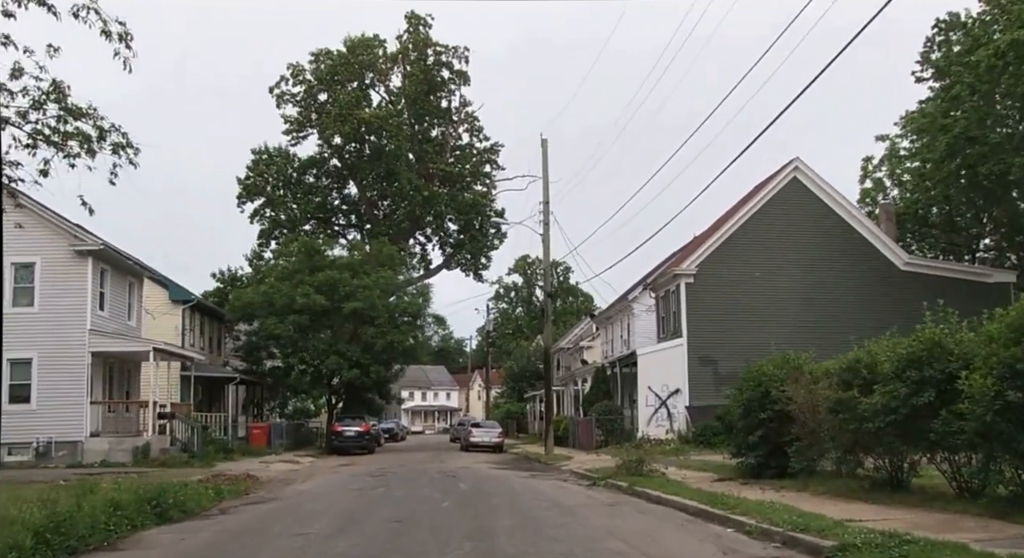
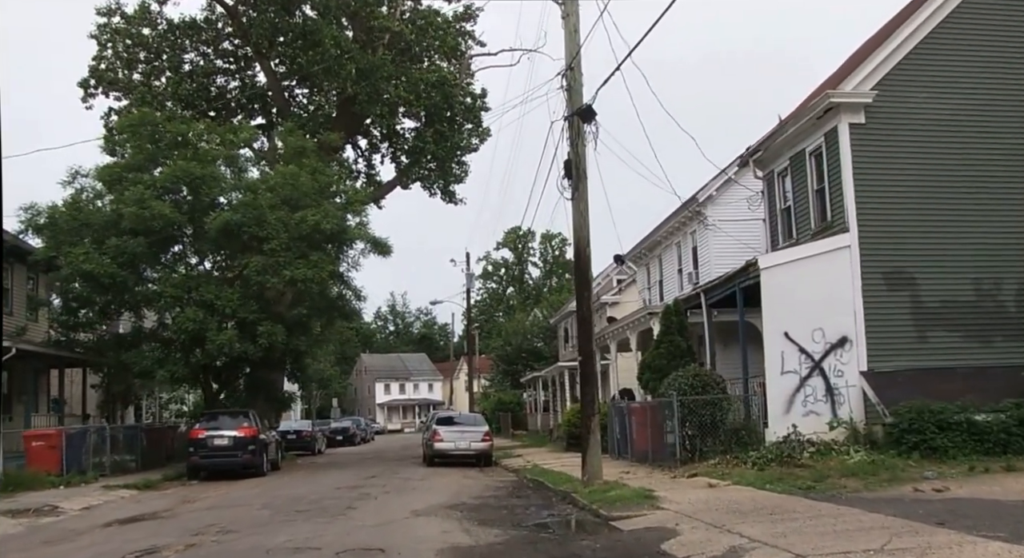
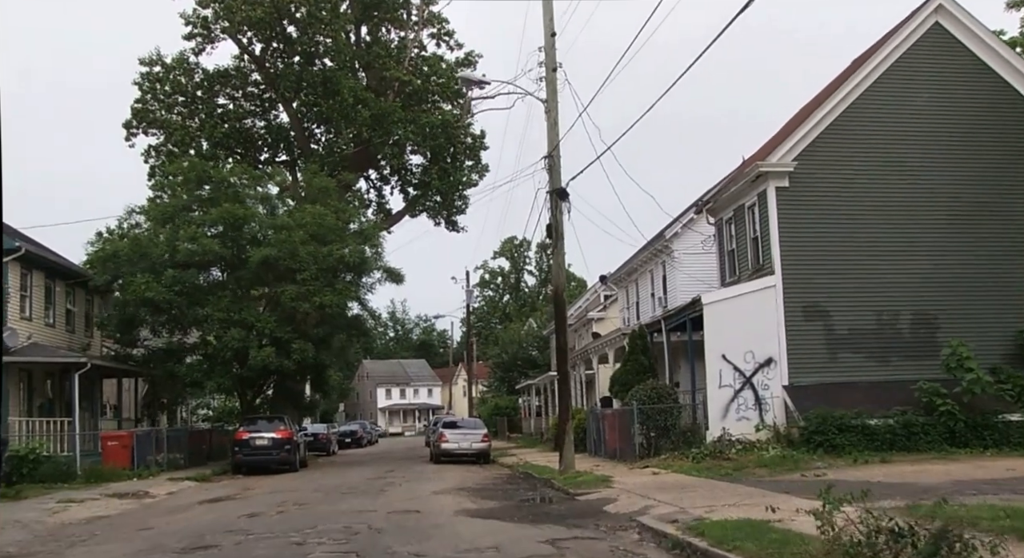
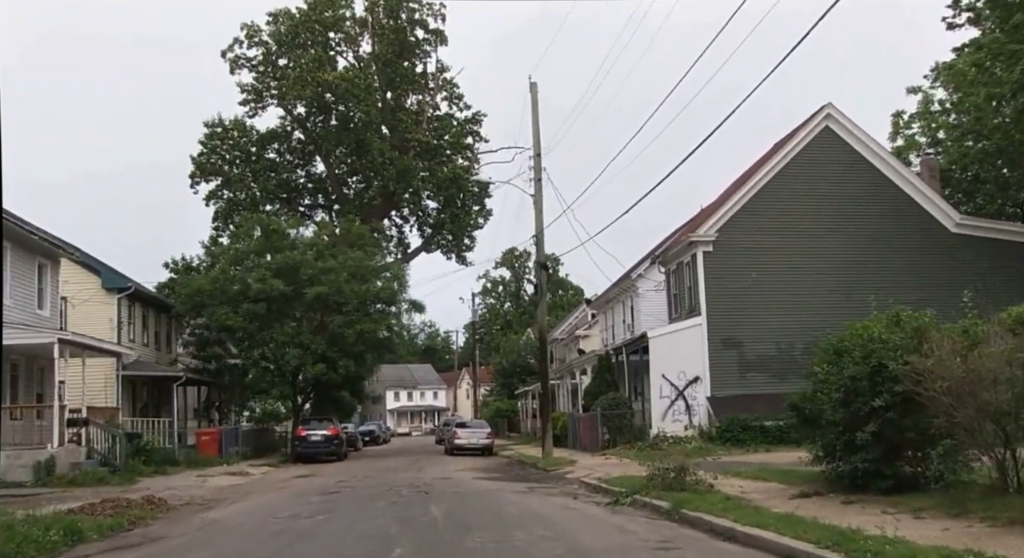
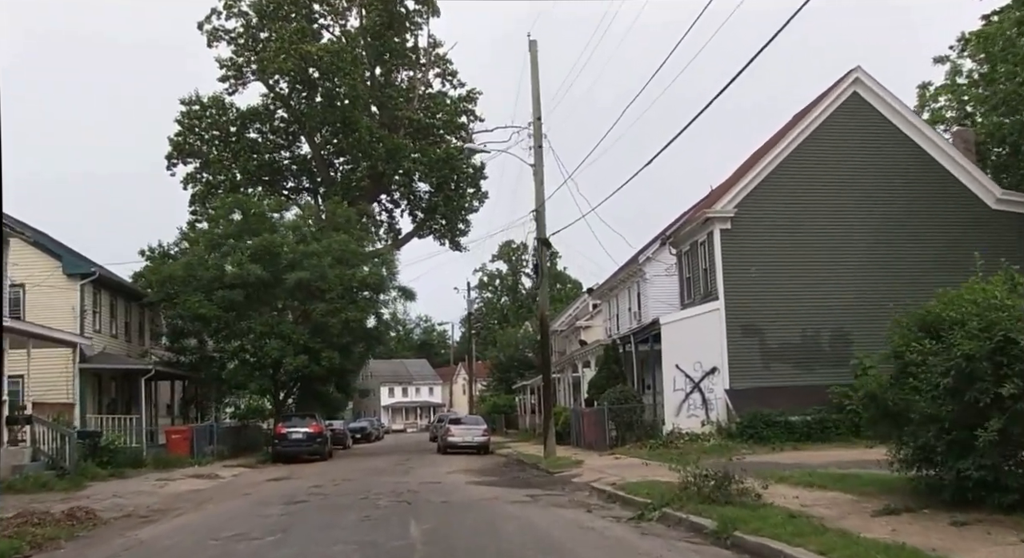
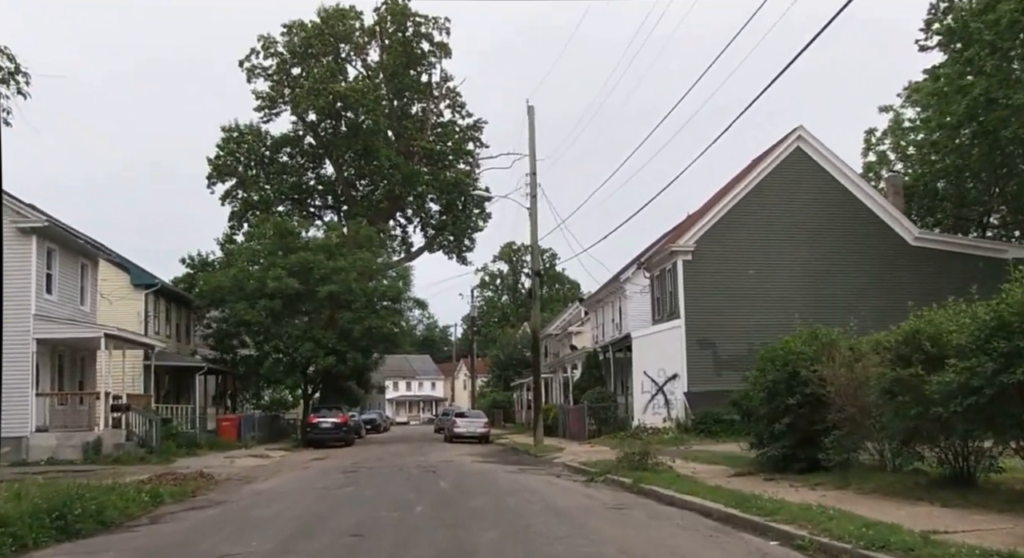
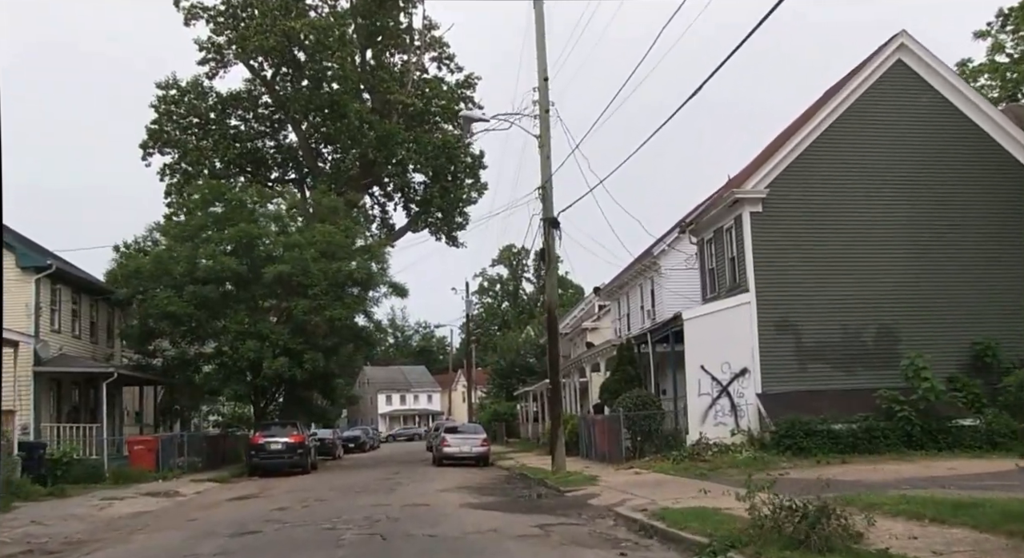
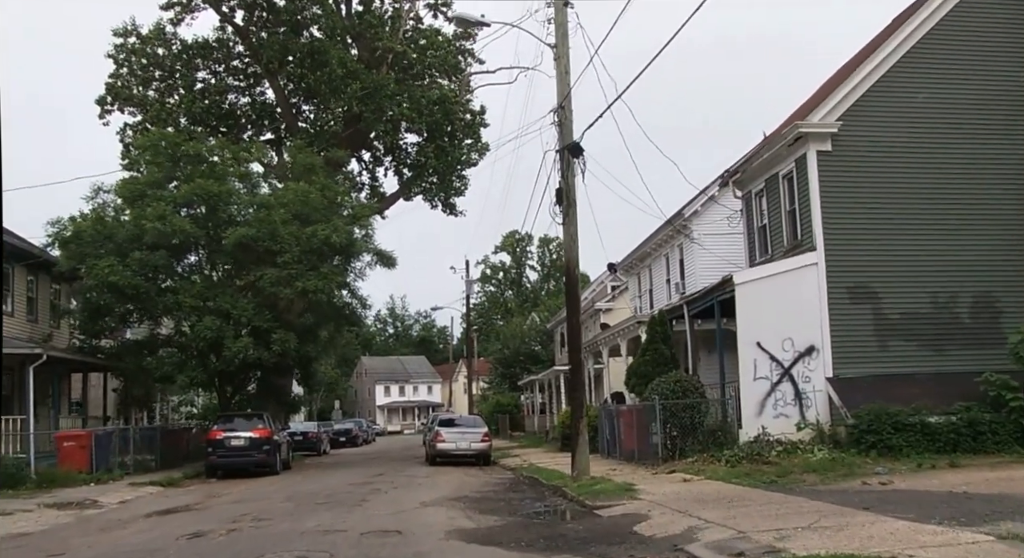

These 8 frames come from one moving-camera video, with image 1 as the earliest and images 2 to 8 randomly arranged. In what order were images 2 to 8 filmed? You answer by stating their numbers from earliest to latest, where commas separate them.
6, 4, 5, 7, 3, 8, 2
